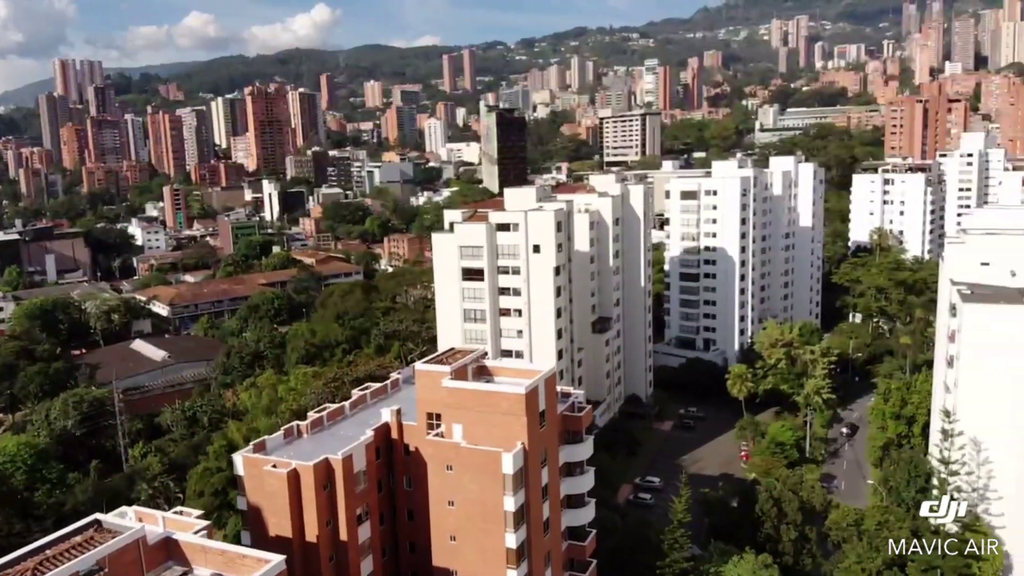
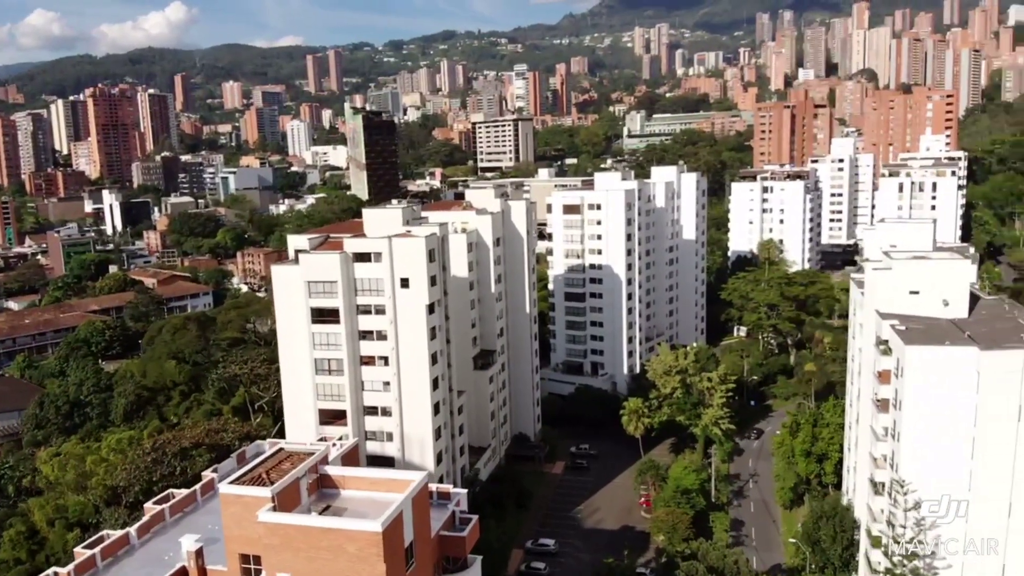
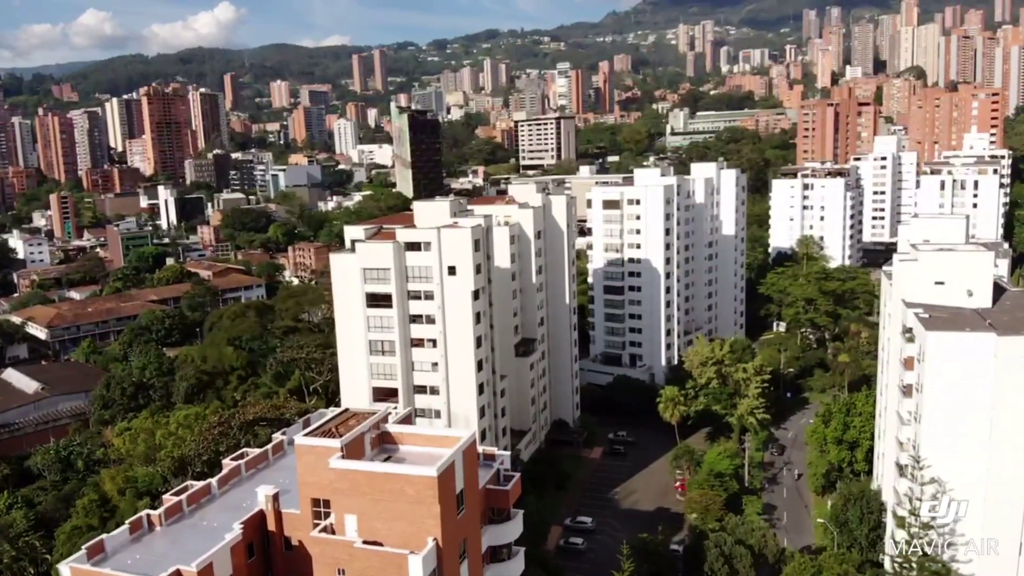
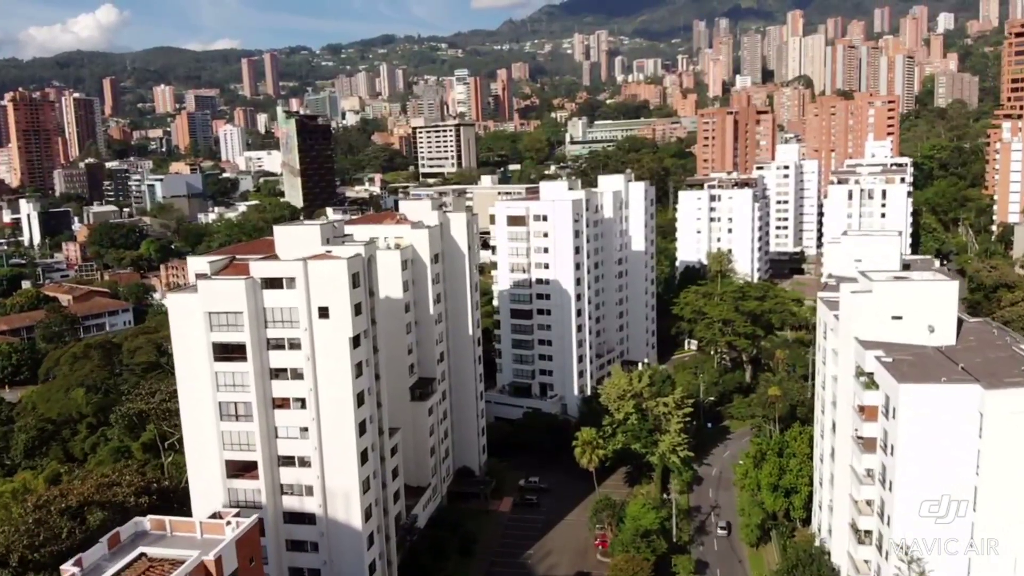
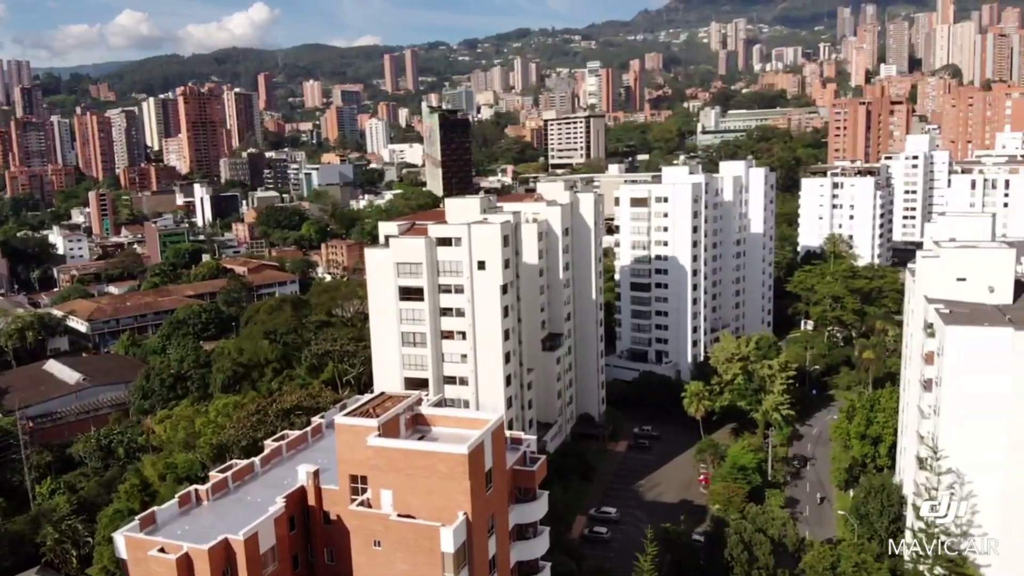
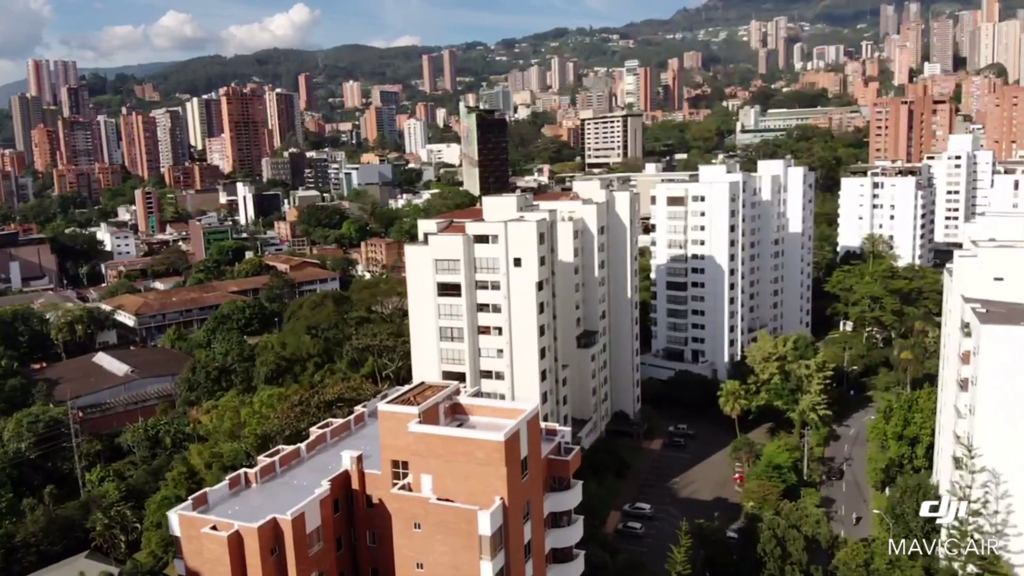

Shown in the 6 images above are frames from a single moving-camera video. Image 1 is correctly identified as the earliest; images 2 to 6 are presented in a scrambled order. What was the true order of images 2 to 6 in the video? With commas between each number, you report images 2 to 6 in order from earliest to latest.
6, 5, 3, 2, 4
